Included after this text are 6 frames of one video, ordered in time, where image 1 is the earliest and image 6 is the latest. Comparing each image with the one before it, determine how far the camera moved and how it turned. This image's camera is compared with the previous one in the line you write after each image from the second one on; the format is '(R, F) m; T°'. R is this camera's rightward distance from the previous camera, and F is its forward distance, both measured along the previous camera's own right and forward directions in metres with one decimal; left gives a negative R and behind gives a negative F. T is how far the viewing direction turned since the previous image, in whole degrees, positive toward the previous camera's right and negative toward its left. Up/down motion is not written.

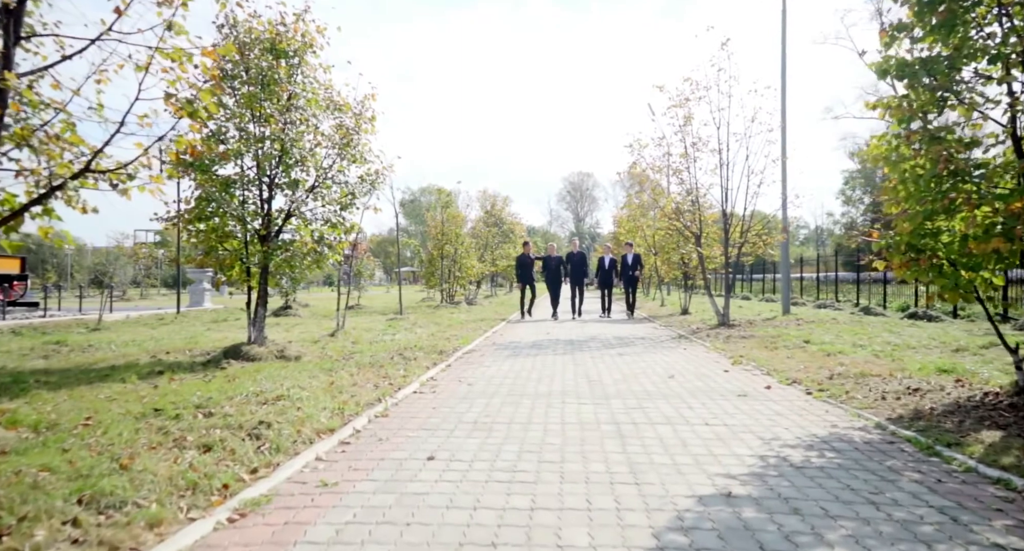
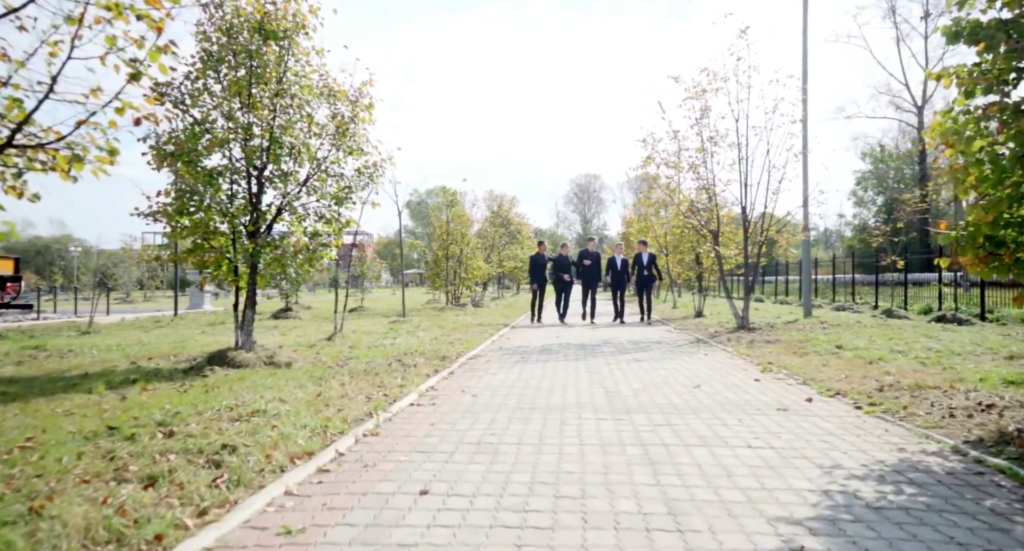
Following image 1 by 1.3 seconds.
(0.0, +0.7) m; -1°
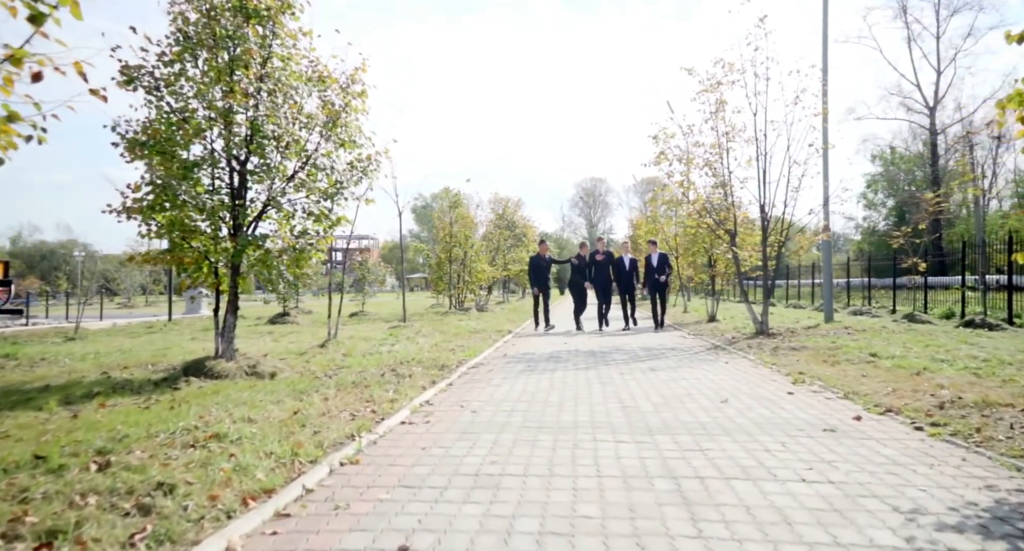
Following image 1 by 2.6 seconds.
(0.0, +0.8) m; -1°
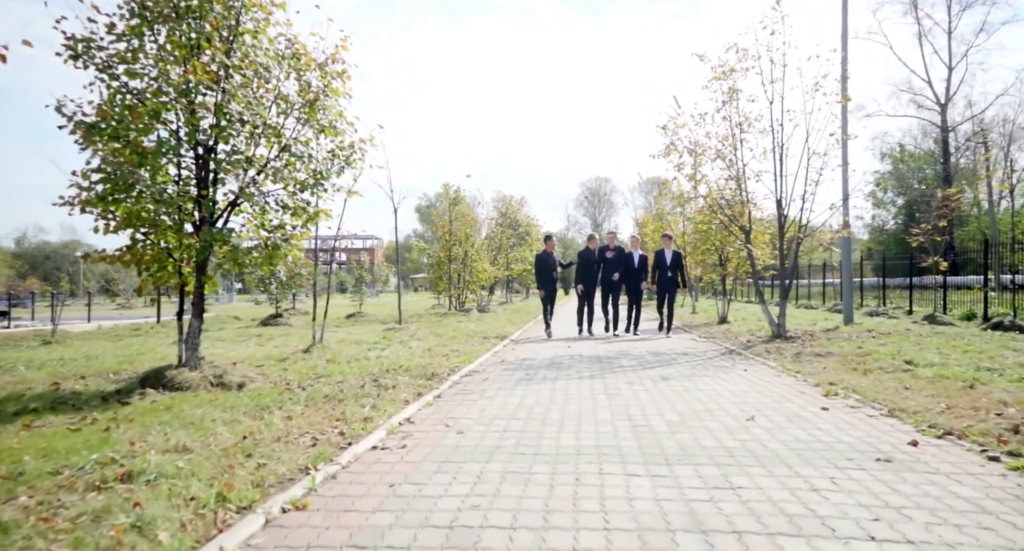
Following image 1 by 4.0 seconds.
(+0.1, +0.8) m; 0°
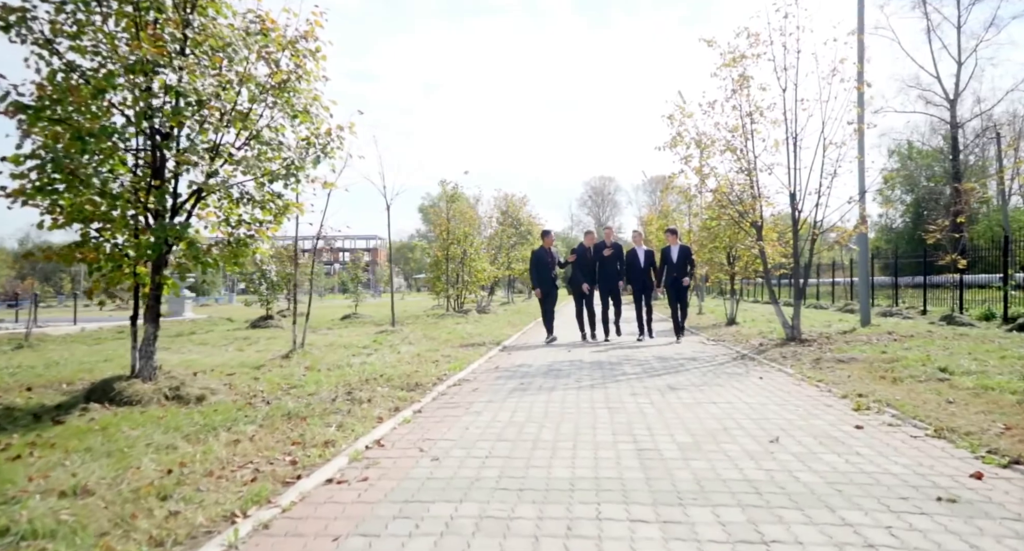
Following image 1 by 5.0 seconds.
(+0.1, +0.8) m; 0°
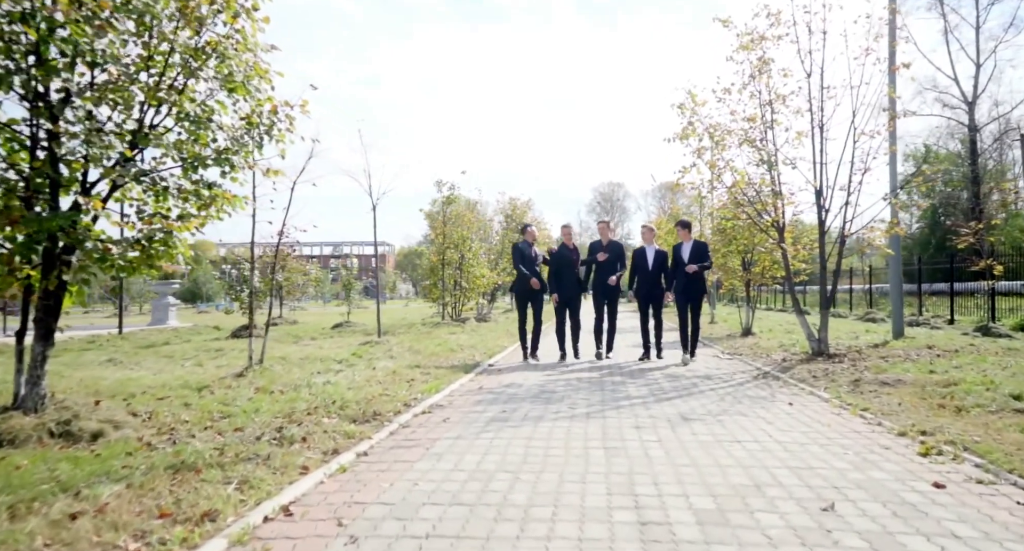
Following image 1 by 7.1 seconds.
(+0.3, +1.3) m; -1°
